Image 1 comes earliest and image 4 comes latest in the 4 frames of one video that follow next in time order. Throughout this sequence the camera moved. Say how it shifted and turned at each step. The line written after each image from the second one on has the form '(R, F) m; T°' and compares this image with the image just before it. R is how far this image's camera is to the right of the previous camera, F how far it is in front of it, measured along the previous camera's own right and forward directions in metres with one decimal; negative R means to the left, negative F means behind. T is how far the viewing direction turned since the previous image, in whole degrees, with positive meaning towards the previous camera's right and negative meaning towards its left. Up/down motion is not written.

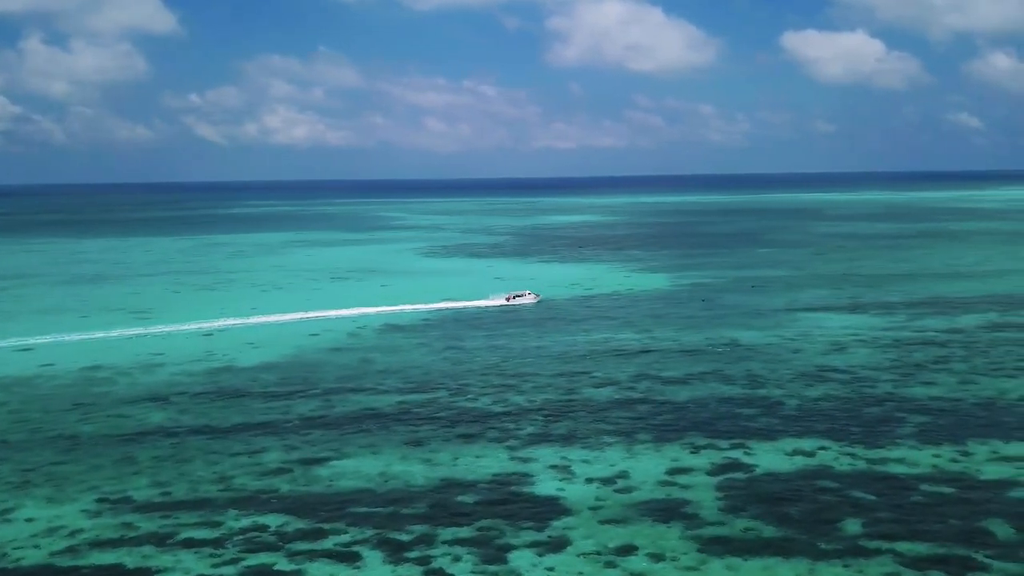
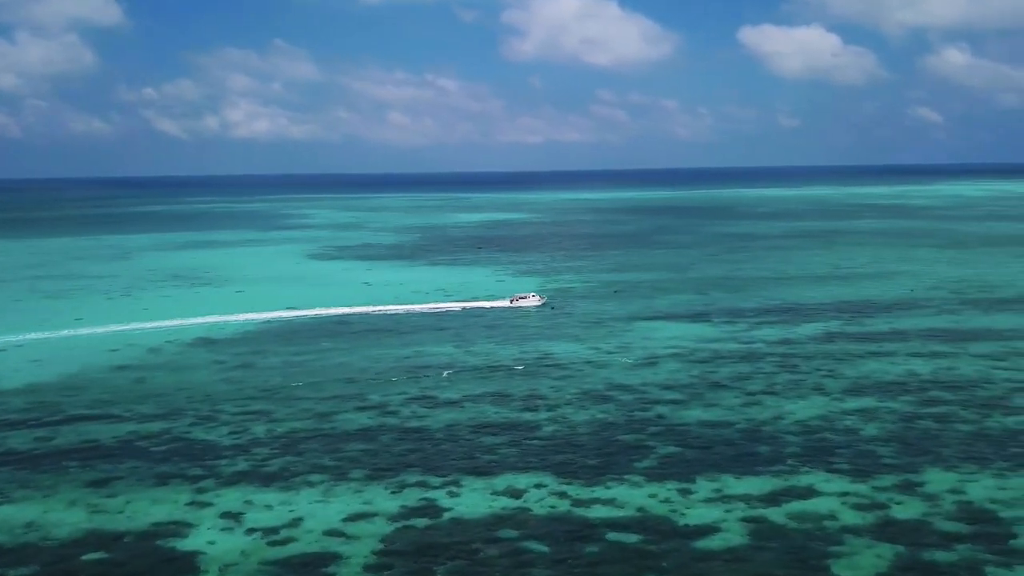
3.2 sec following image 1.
(+5.0, +1.7) m; +2°
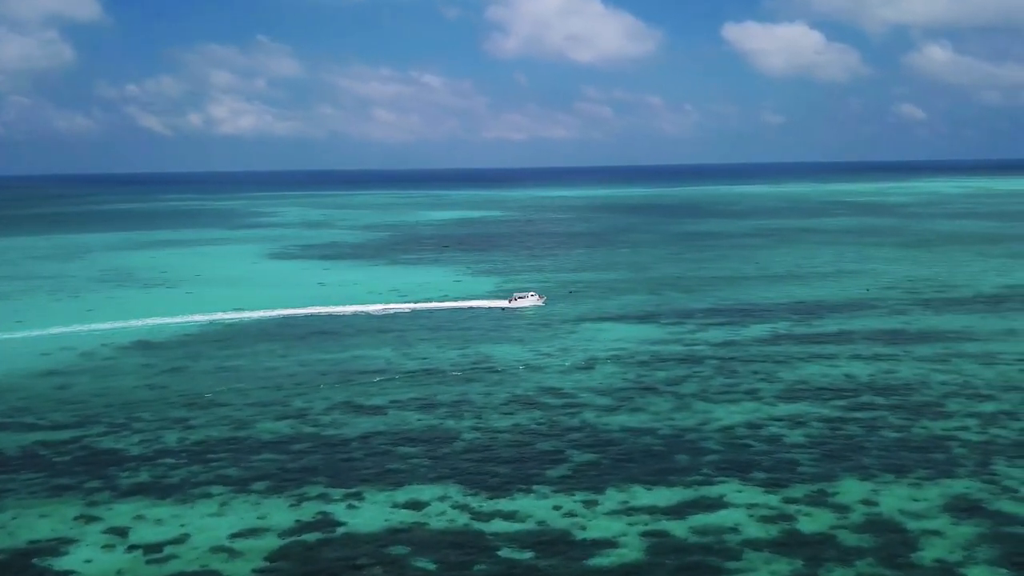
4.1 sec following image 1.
(+1.4, +0.5) m; +1°
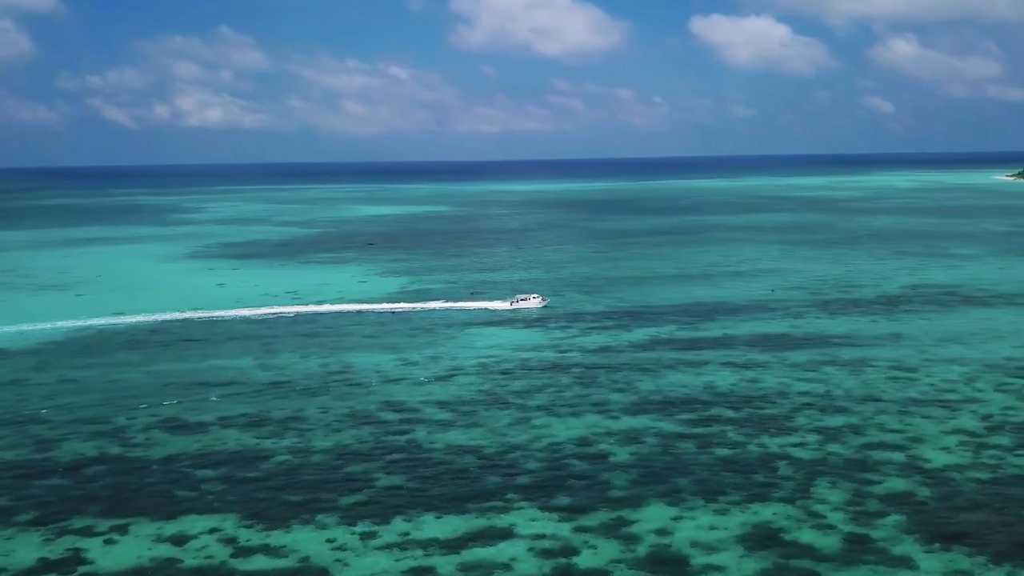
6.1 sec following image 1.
(+3.2, +1.1) m; +1°
